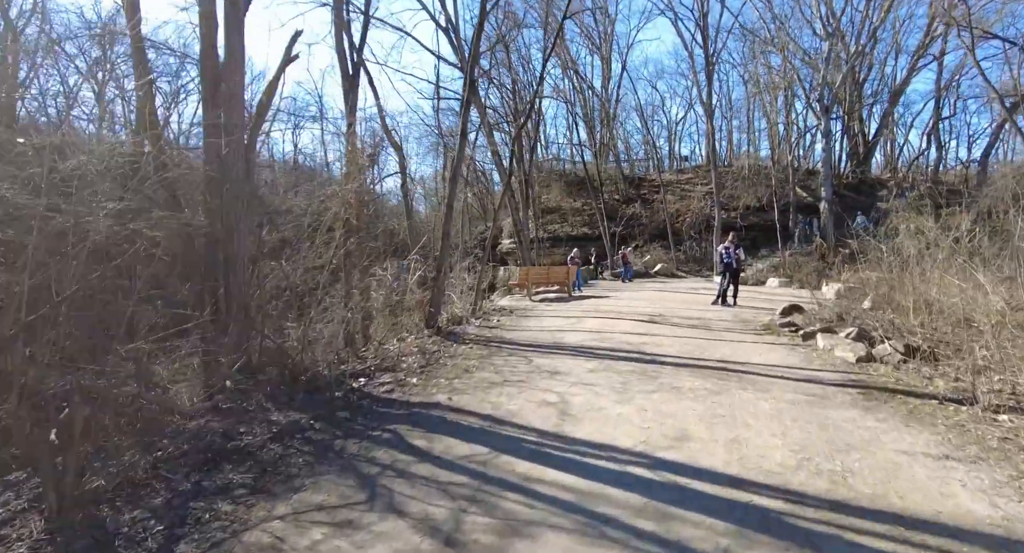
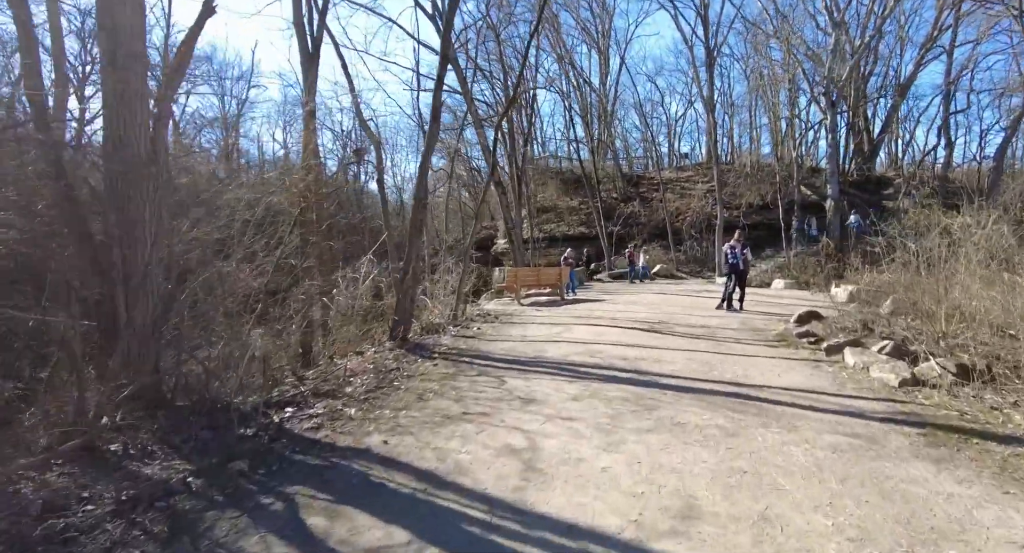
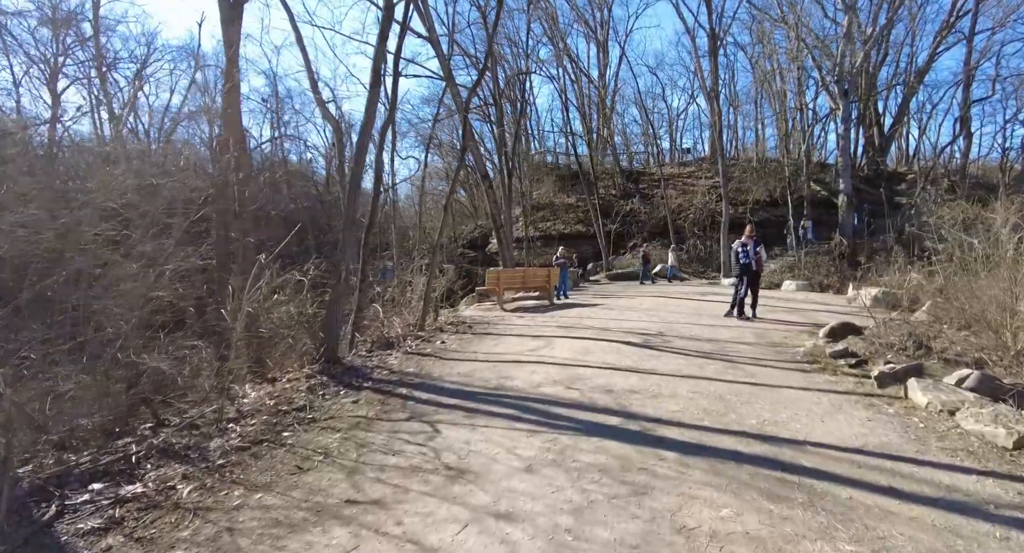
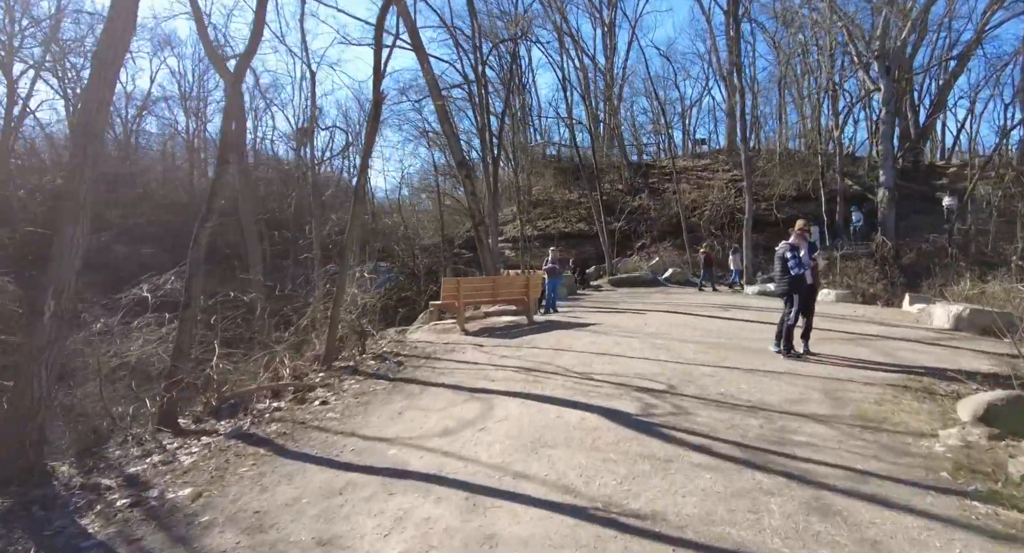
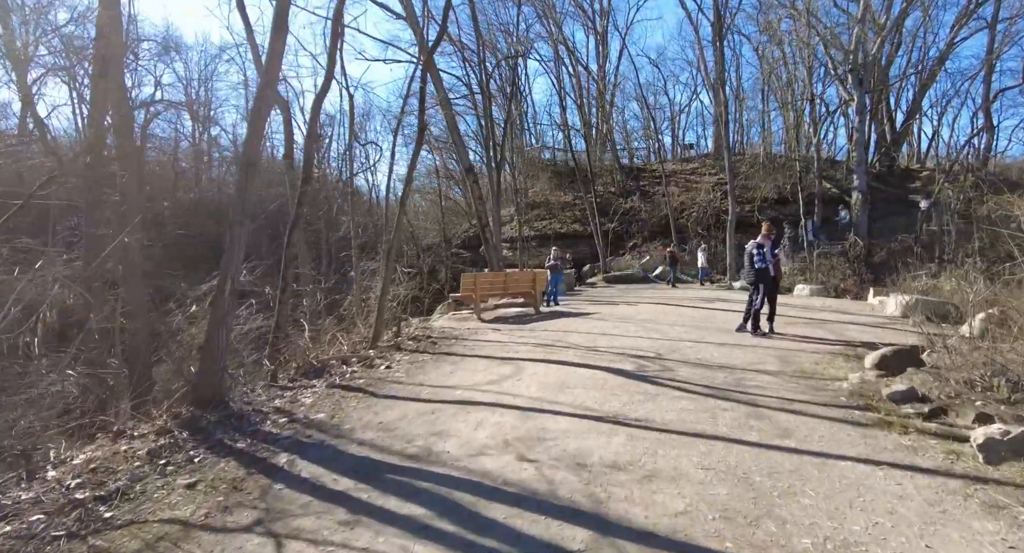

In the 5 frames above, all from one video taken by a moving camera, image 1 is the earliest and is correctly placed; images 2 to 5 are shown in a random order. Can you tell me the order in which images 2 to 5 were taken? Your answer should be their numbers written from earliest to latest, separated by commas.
2, 3, 5, 4
